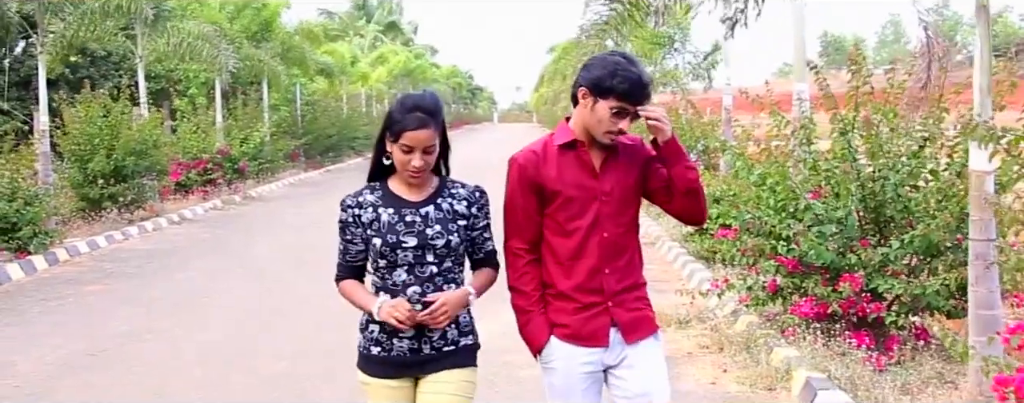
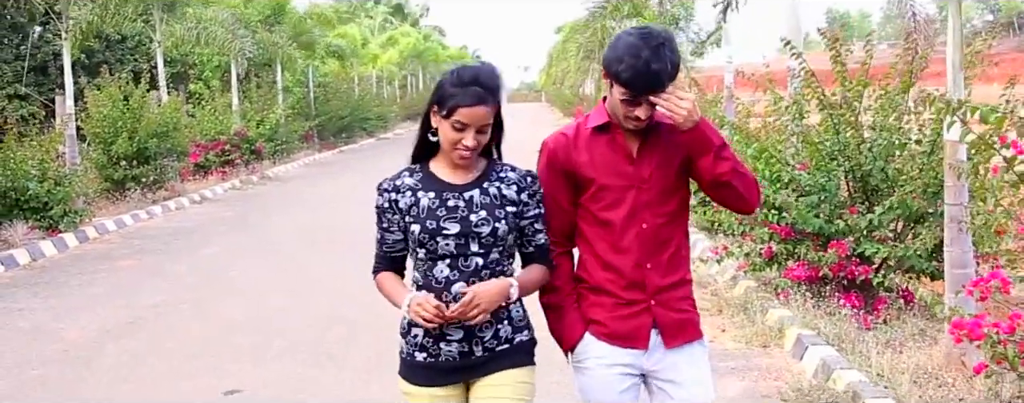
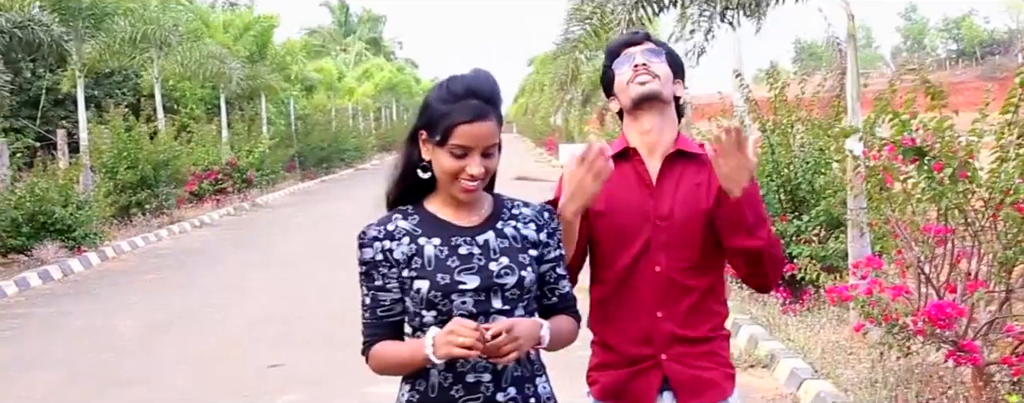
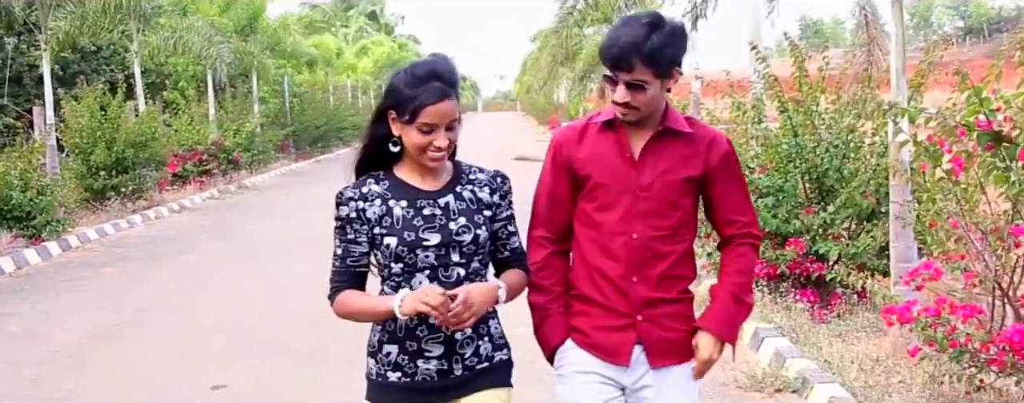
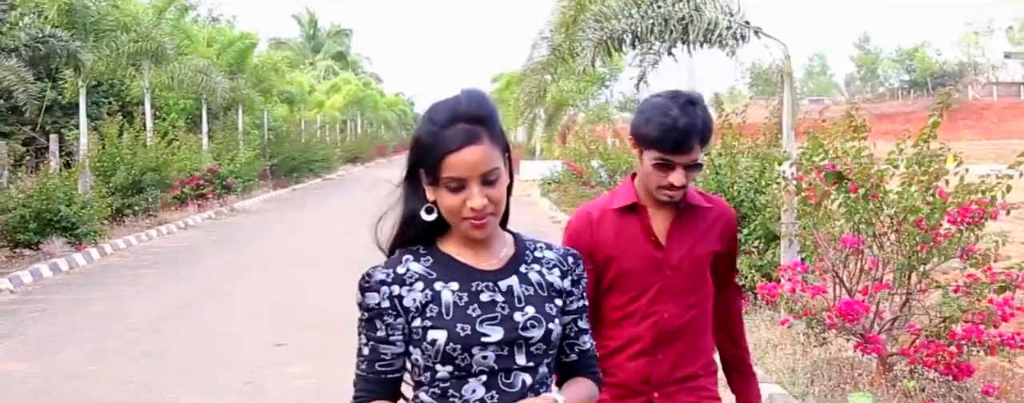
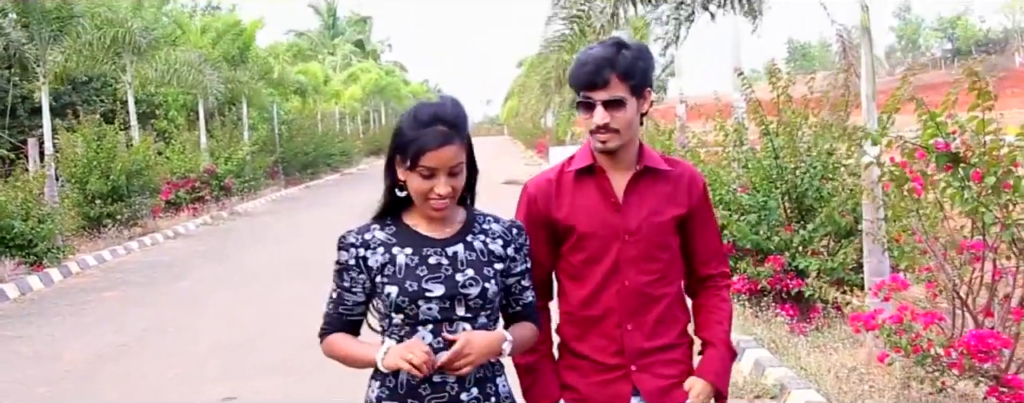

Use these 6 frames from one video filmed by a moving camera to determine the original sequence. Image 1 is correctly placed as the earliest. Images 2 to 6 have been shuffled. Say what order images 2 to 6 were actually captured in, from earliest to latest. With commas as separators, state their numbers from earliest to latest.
2, 4, 6, 3, 5
